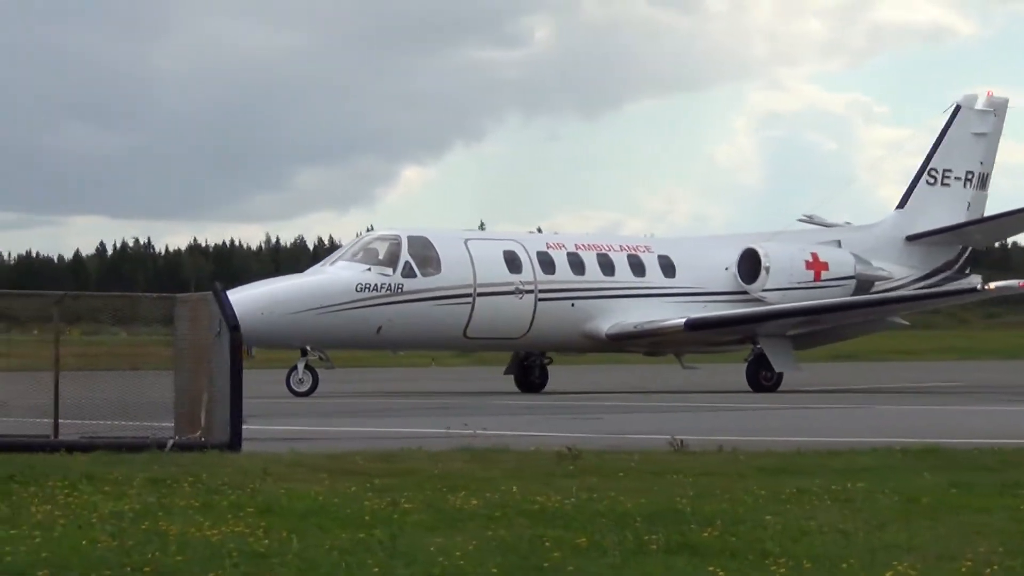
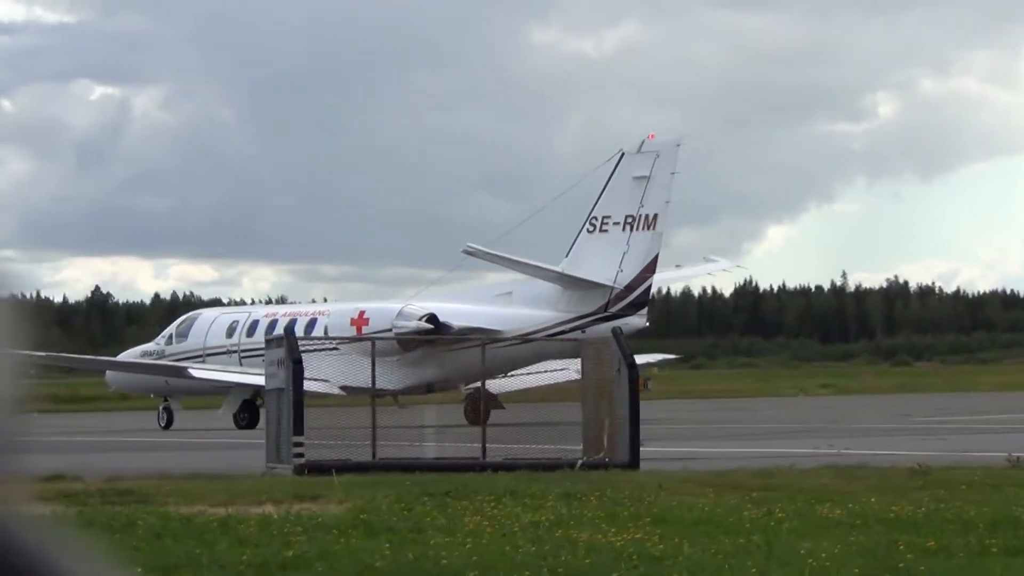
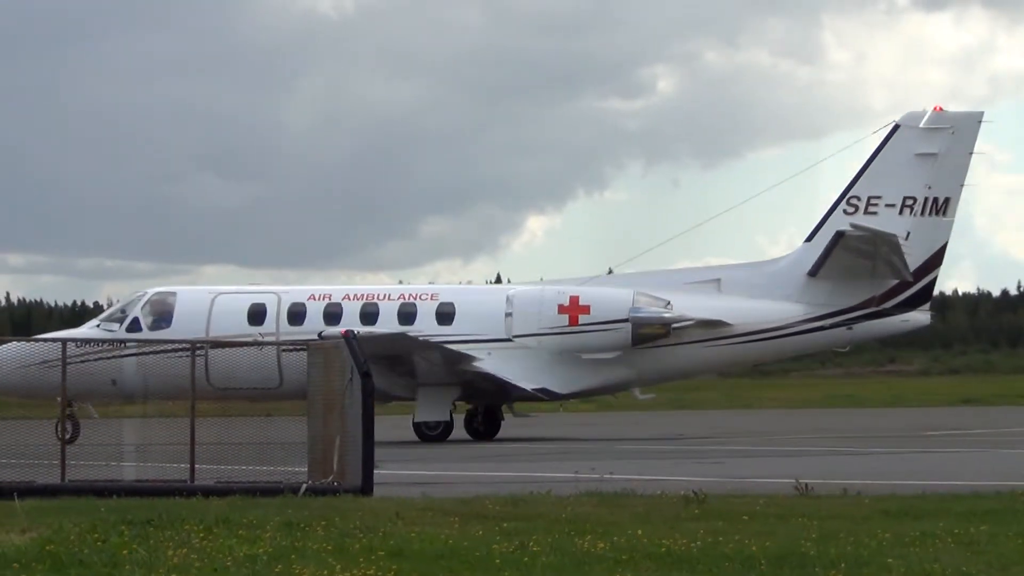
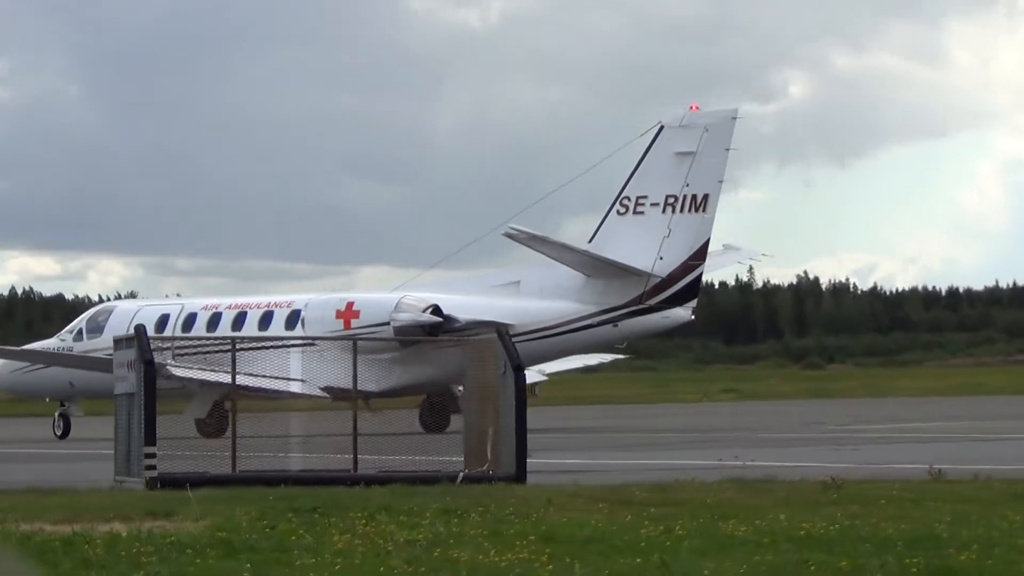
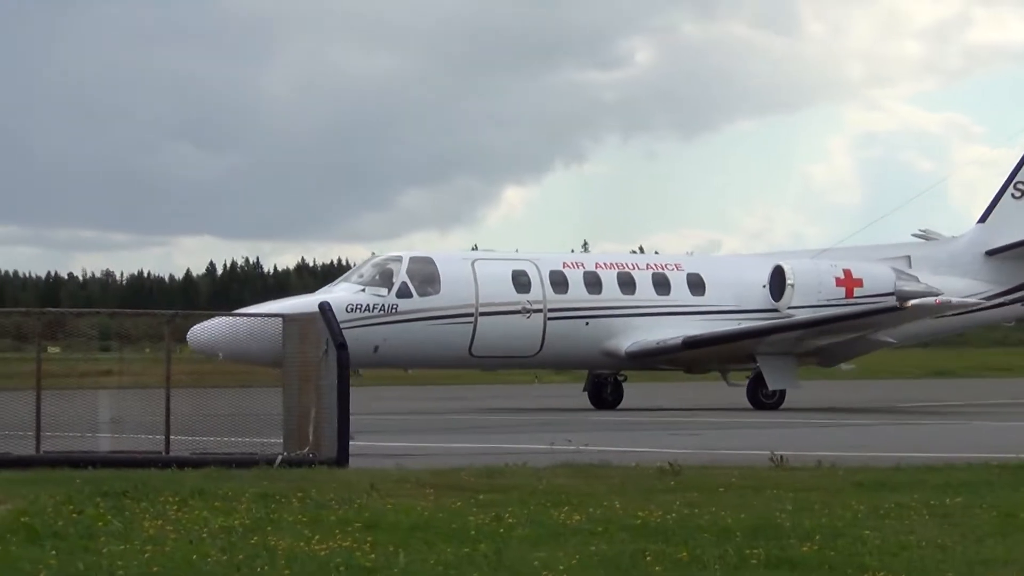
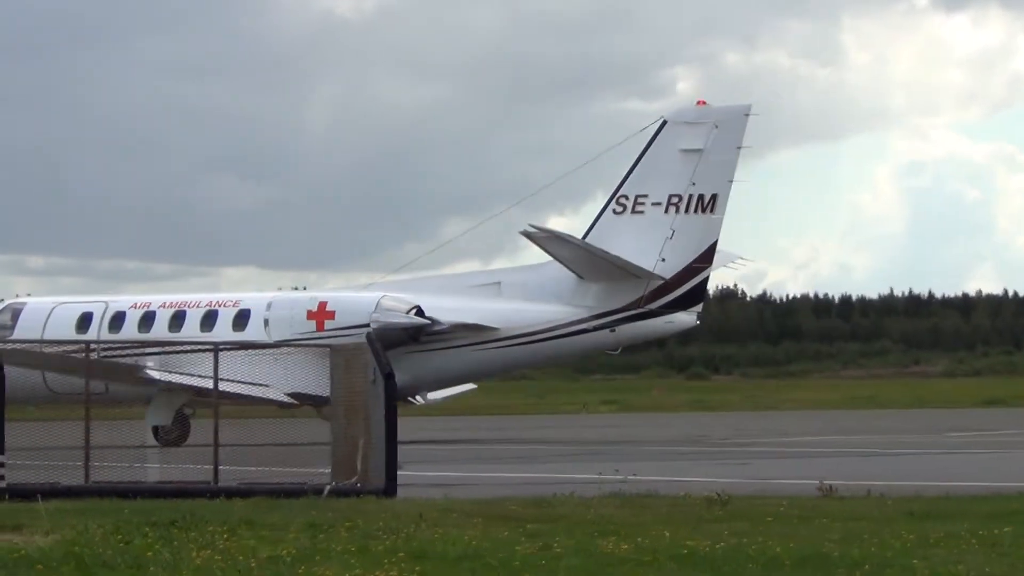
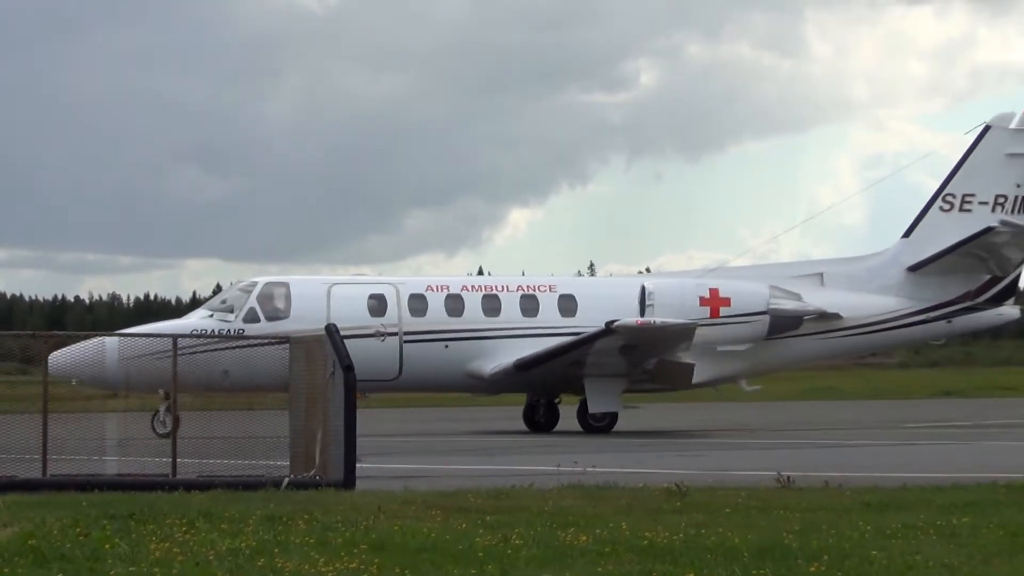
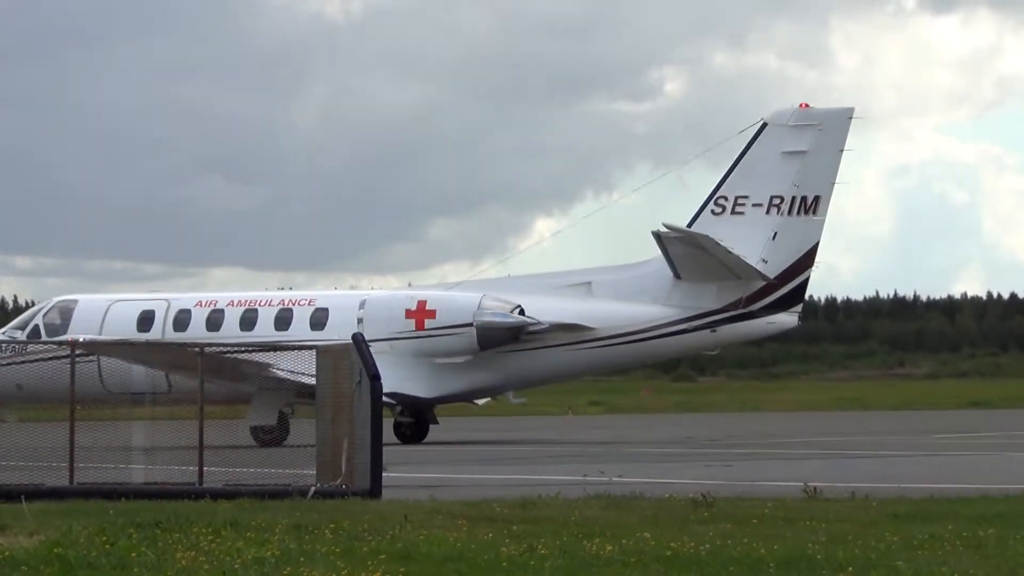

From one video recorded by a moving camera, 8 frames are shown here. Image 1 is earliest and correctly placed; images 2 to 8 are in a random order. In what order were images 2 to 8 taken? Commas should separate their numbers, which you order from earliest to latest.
5, 7, 3, 8, 6, 4, 2
